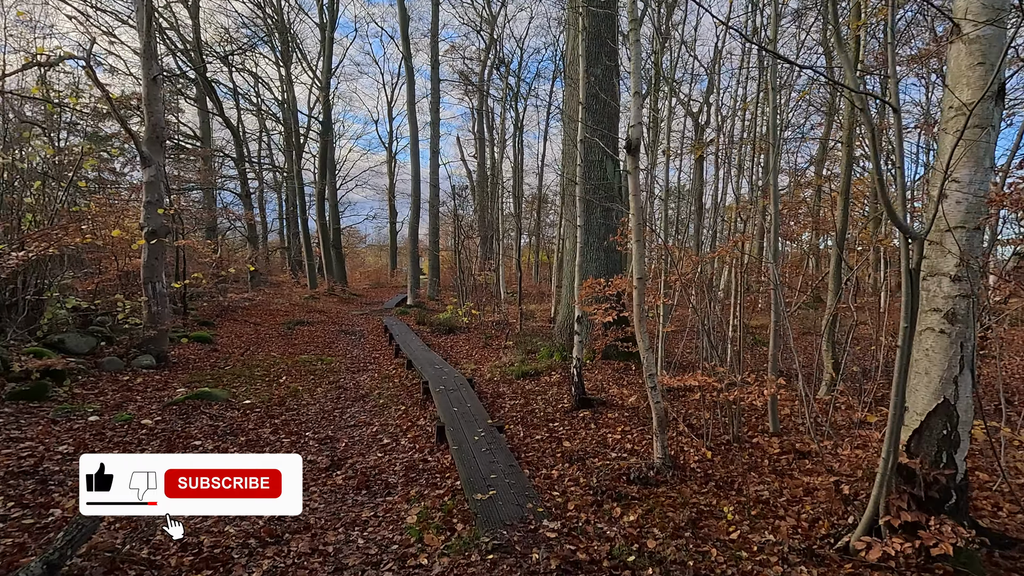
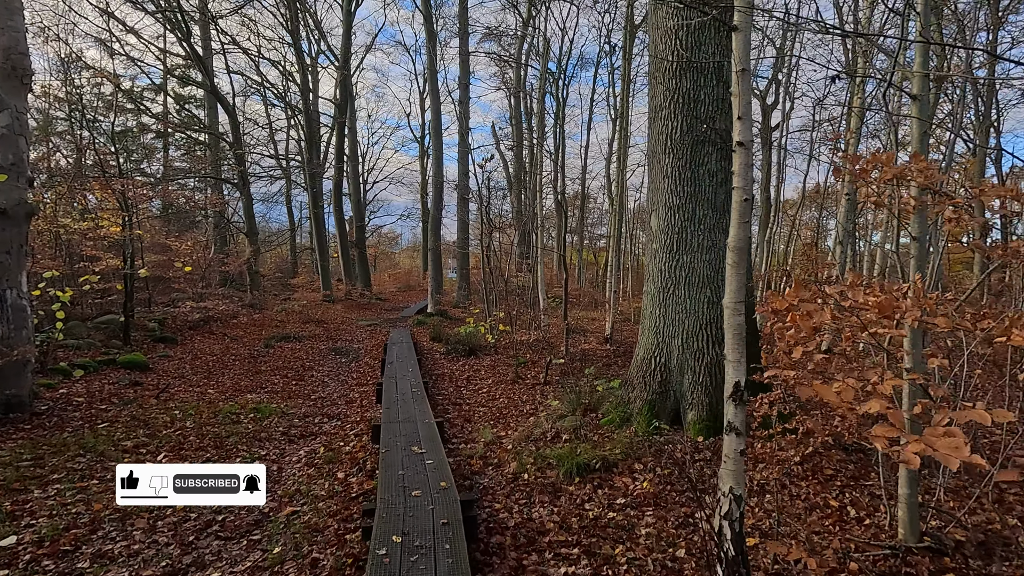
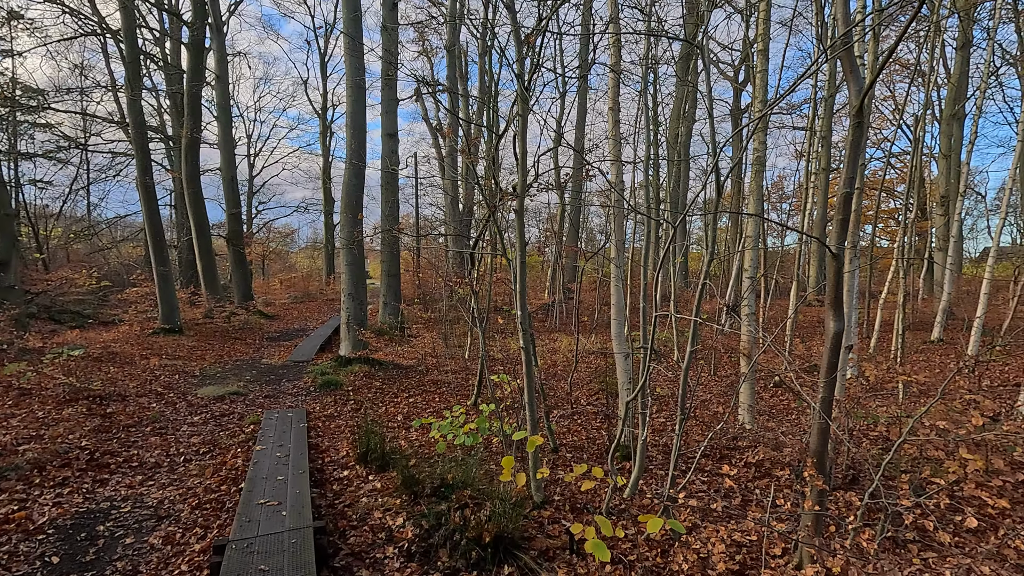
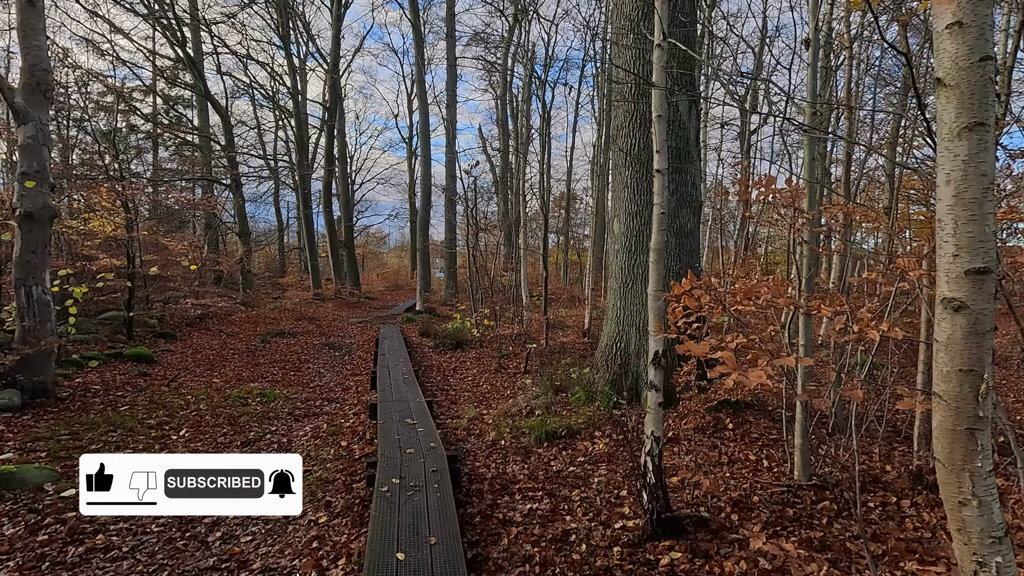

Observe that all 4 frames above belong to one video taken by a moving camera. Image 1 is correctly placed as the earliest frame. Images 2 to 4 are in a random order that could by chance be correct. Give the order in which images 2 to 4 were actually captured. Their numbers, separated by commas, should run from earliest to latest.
4, 2, 3
